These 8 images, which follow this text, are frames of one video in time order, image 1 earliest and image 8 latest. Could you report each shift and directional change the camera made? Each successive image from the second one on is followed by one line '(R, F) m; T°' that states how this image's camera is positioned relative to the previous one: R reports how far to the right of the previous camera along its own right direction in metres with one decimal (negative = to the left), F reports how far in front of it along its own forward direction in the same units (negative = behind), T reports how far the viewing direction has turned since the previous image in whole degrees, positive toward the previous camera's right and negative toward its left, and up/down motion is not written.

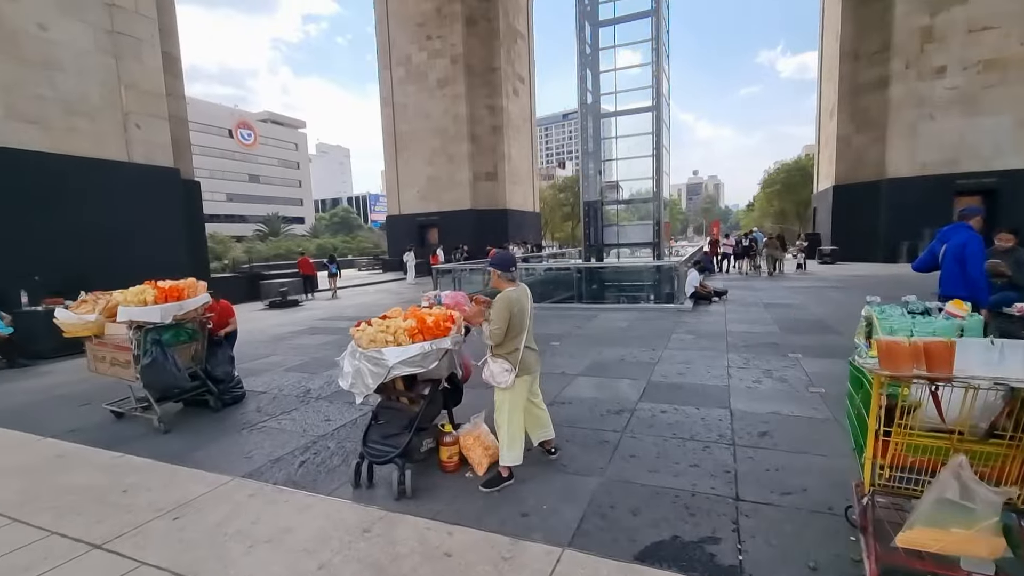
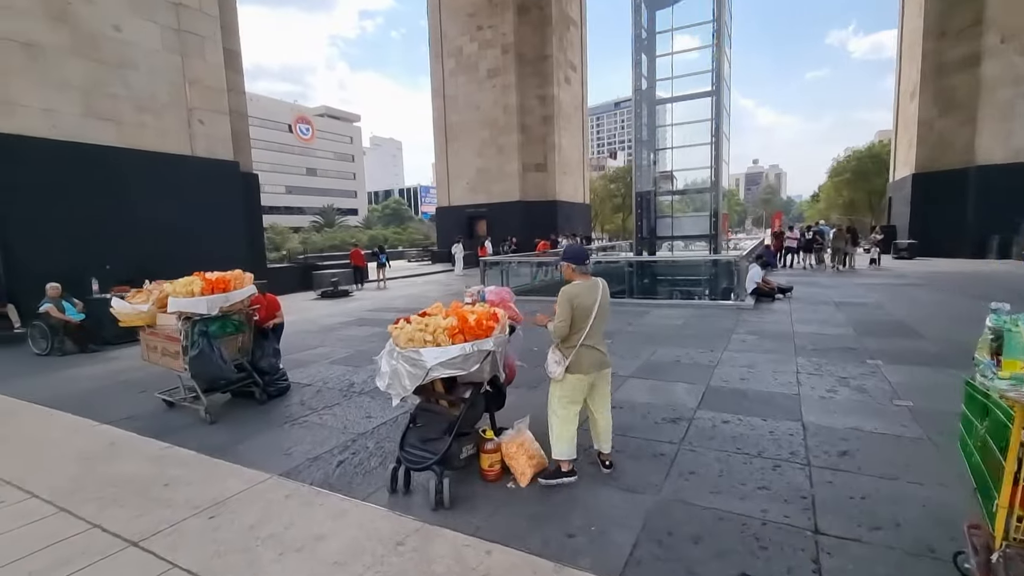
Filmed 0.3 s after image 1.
(0.0, +0.3) m; -6°
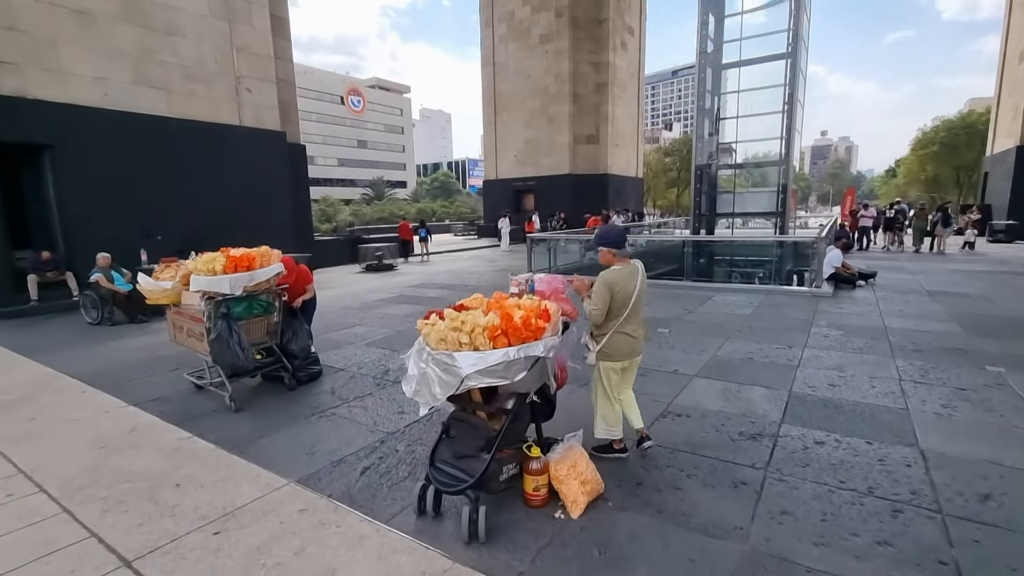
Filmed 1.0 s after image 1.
(-0.1, +0.6) m; -5°
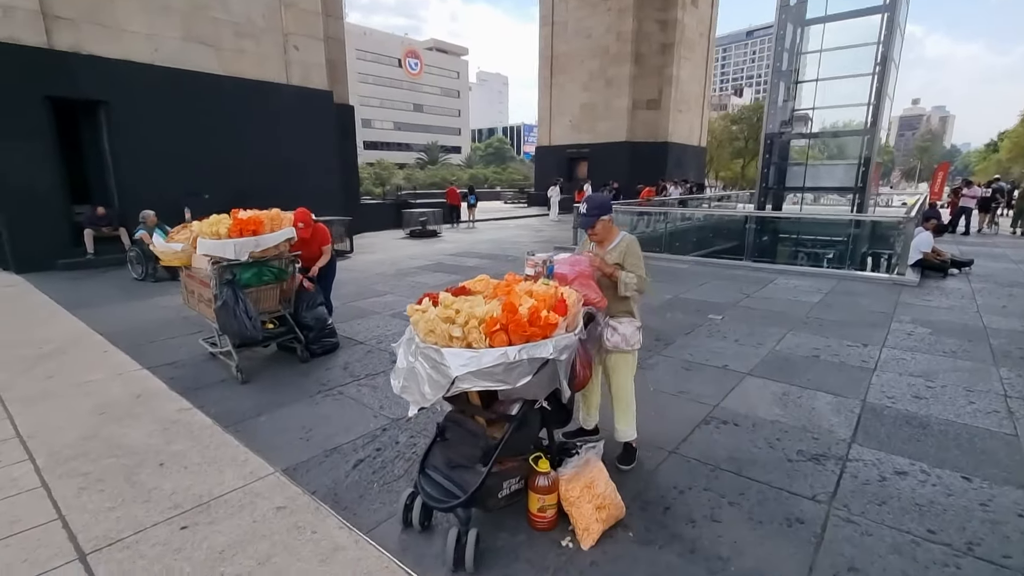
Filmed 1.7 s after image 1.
(+0.2, +0.5) m; -6°
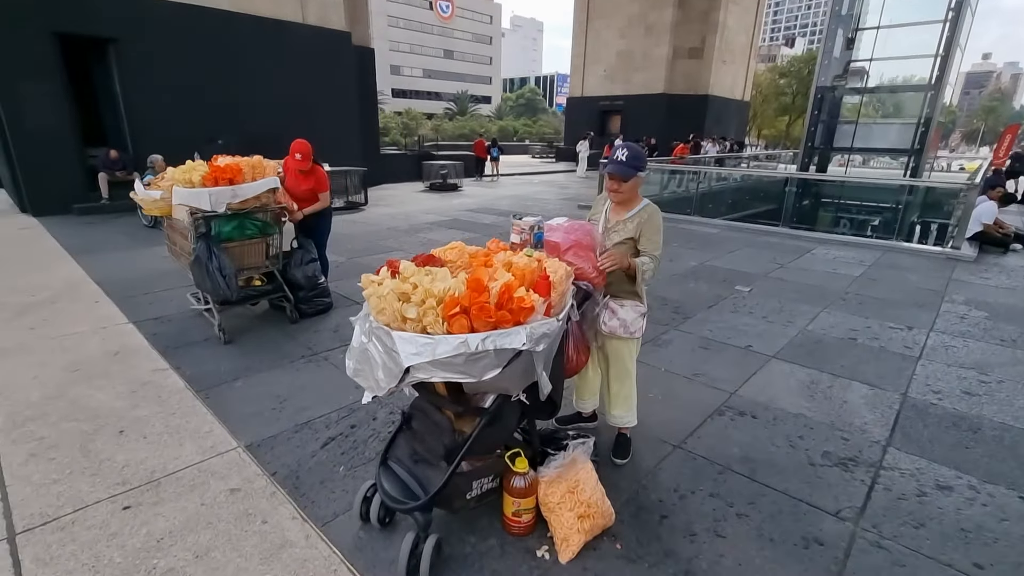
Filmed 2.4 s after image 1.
(+0.2, +0.4) m; -3°
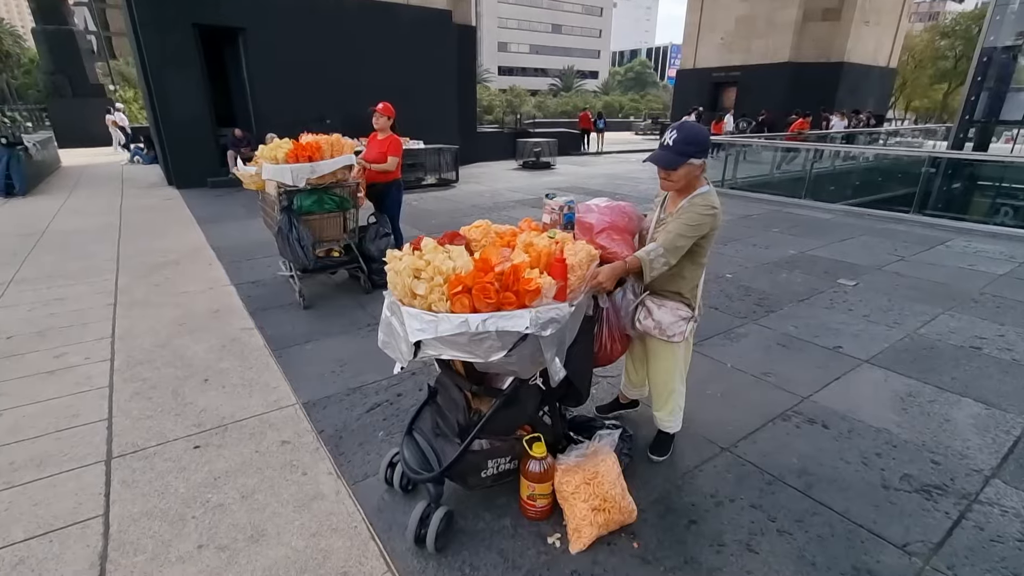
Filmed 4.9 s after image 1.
(+0.3, +0.1) m; -11°
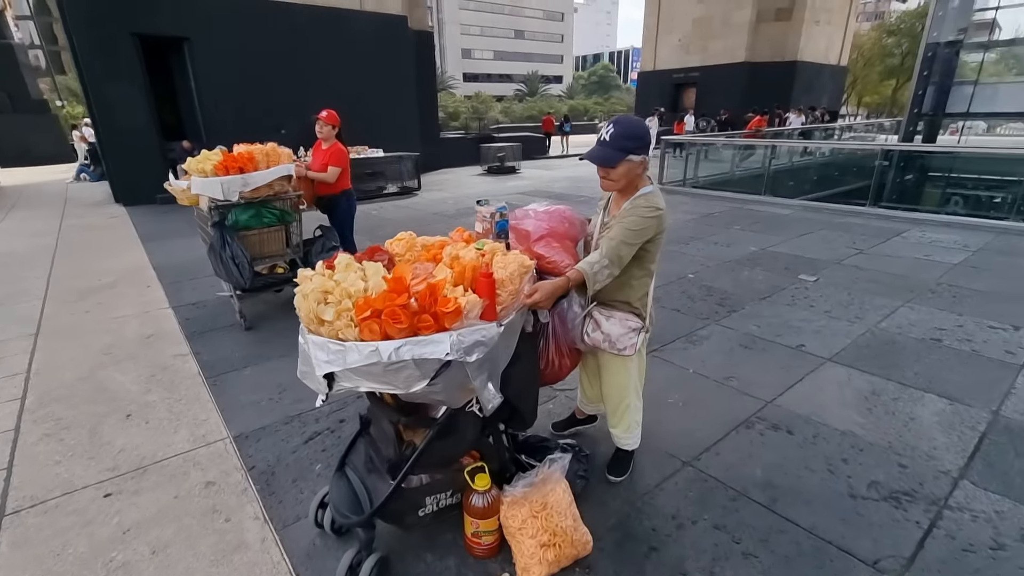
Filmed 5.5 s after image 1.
(+0.2, +0.2) m; +3°
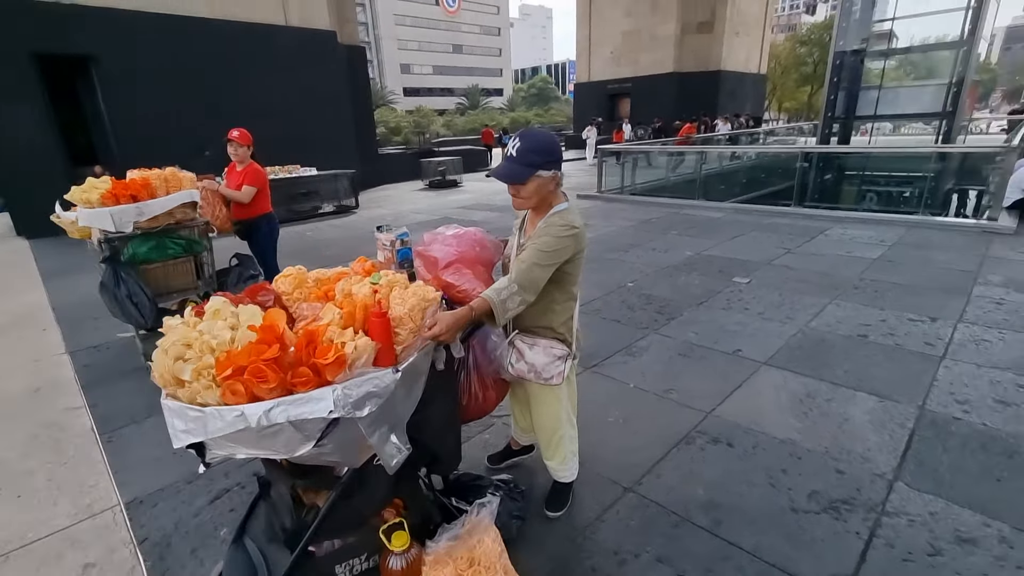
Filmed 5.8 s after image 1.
(+0.2, +0.2) m; +5°
